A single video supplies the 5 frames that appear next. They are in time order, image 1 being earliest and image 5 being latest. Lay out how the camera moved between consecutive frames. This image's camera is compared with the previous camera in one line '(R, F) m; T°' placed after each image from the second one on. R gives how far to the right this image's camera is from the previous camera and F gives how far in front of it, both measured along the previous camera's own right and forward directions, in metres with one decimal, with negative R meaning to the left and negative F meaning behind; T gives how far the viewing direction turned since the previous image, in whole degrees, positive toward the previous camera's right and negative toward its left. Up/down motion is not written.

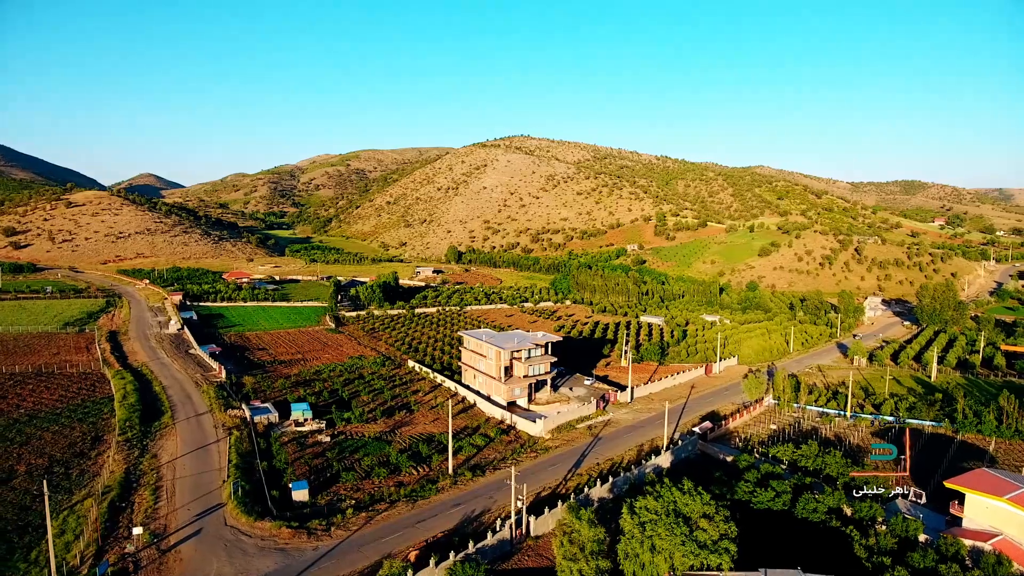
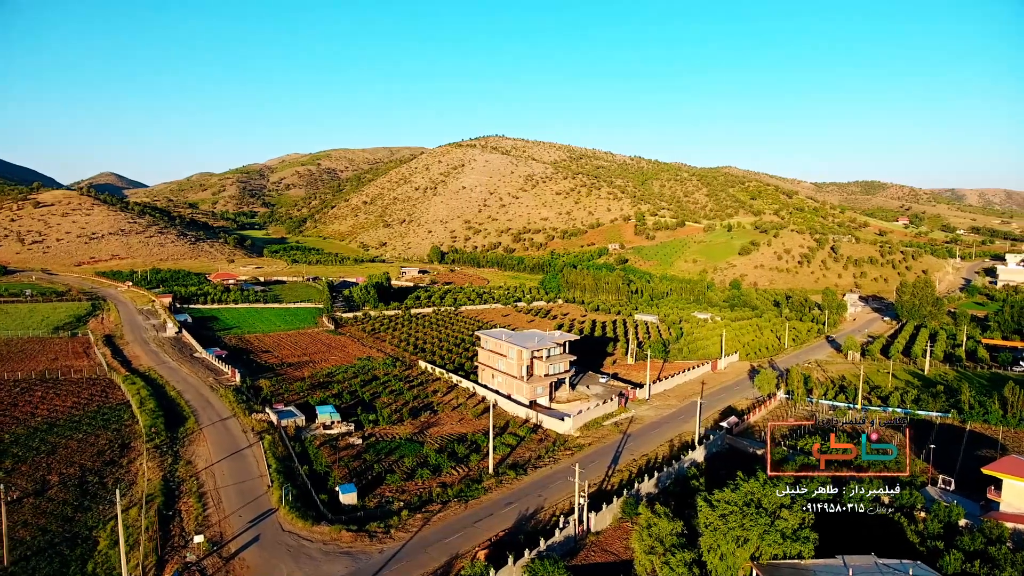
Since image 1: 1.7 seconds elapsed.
(-3.5, -0.1) m; +3°
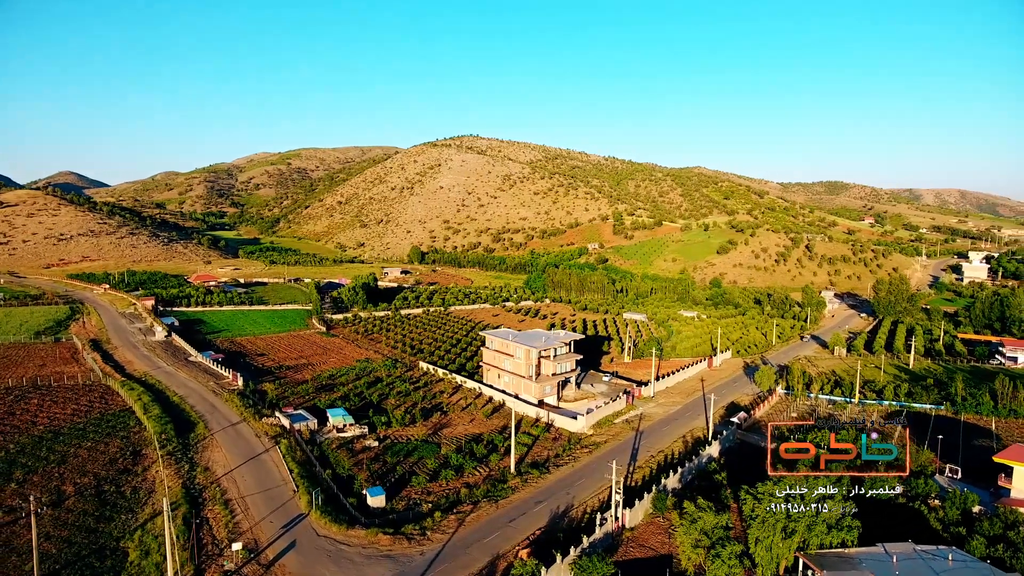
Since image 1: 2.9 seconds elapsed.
(-2.5, 0.0) m; +3°
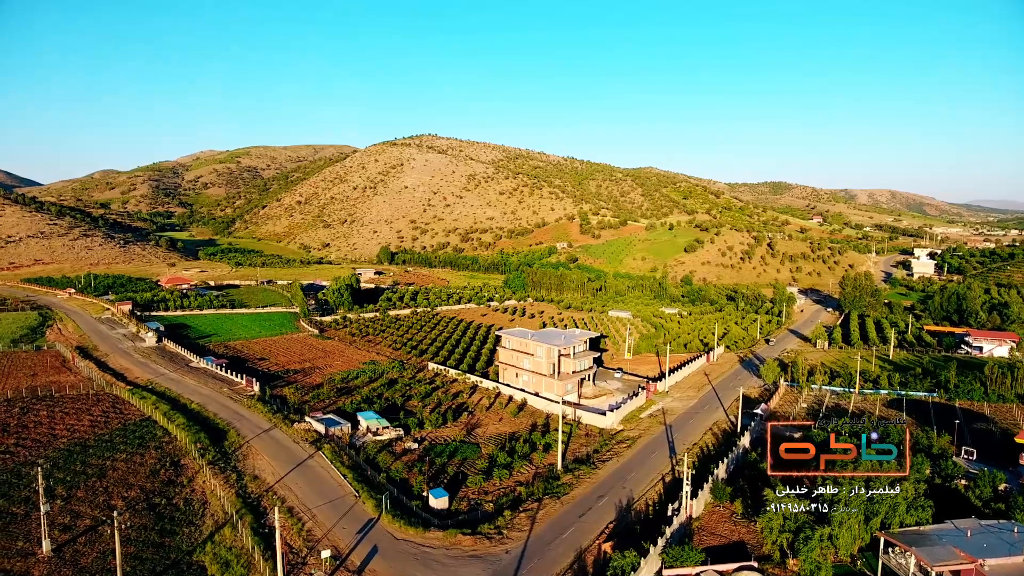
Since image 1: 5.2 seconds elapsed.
(-4.8, 0.0) m; +5°
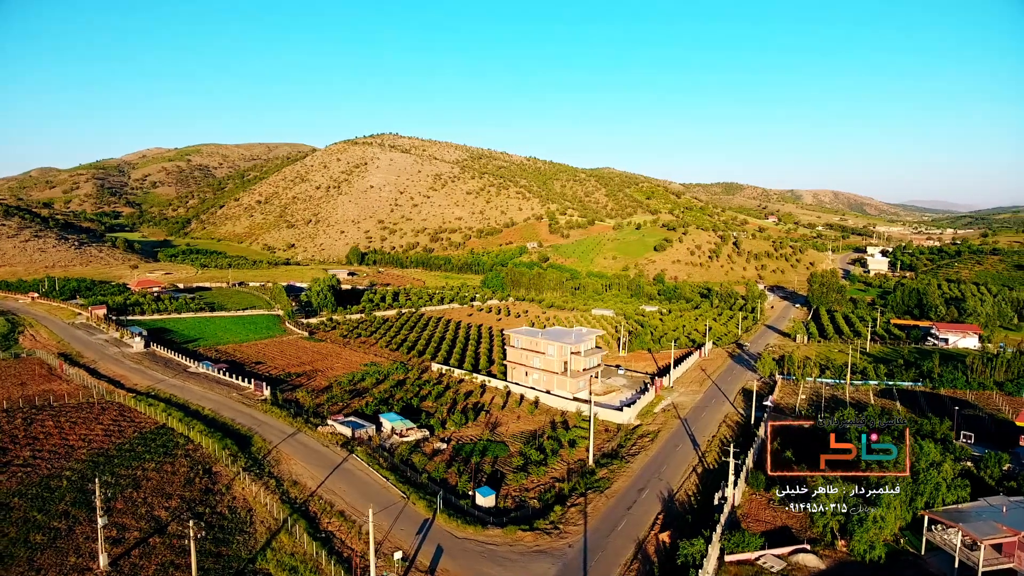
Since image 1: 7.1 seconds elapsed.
(-3.9, -0.1) m; +4°
